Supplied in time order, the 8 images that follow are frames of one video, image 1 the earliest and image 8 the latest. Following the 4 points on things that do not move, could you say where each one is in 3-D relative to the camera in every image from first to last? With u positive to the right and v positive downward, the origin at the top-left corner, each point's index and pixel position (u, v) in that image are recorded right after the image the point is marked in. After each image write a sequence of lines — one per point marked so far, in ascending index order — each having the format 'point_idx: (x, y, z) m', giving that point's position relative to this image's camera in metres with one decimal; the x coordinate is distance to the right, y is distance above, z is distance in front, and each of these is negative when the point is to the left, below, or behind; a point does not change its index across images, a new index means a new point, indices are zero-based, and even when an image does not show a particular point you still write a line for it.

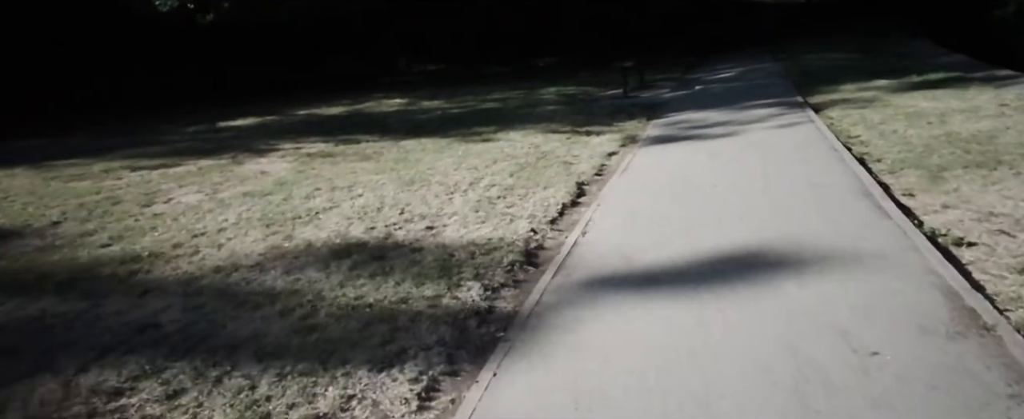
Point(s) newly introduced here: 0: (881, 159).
0: (+3.8, +0.5, +8.3) m
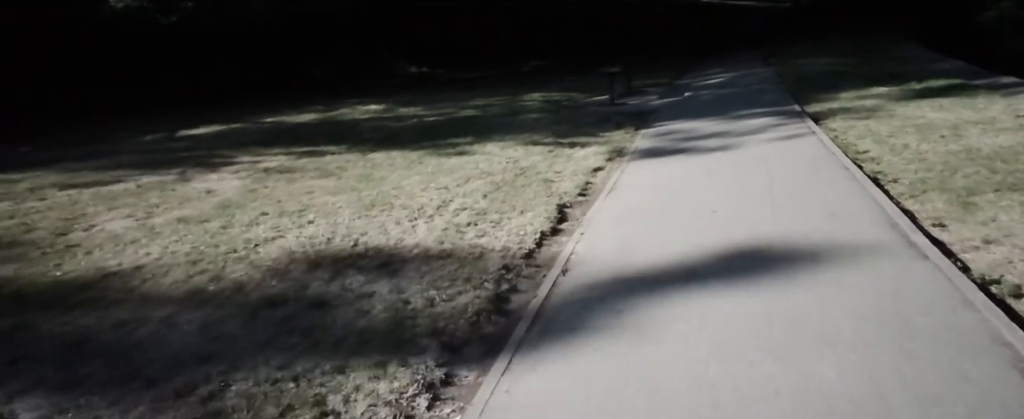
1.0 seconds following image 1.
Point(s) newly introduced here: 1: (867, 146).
0: (+3.5, +0.3, +7.4) m
1: (+4.0, +0.7, +9.1) m
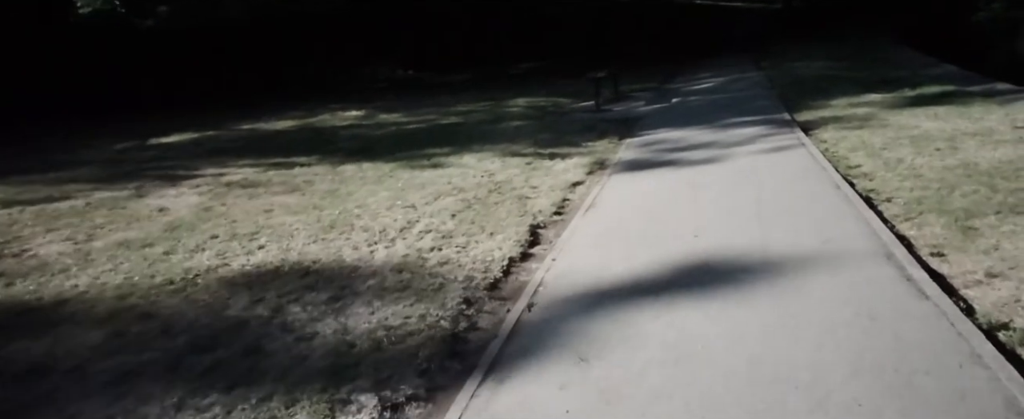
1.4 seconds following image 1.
0: (+3.3, +0.1, +7.0) m
1: (+3.7, +0.5, +8.7) m
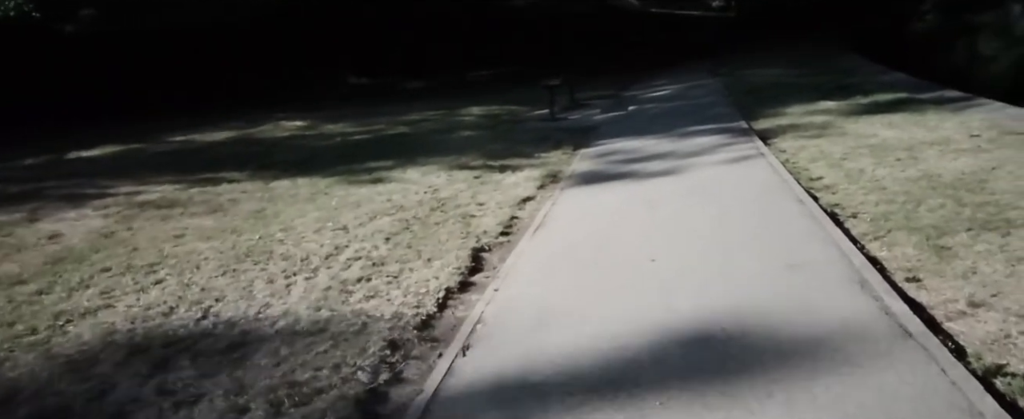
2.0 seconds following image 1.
0: (+2.8, 0.0, +6.5) m
1: (+3.2, +0.4, +8.3) m
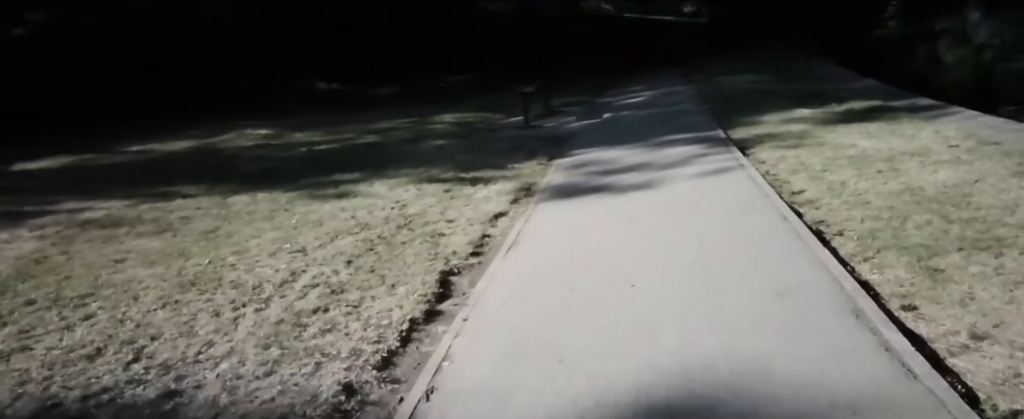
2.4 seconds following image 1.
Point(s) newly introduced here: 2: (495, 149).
0: (+2.6, -0.2, +6.2) m
1: (+2.9, +0.3, +8.0) m
2: (-0.3, +1.0, +13.0) m
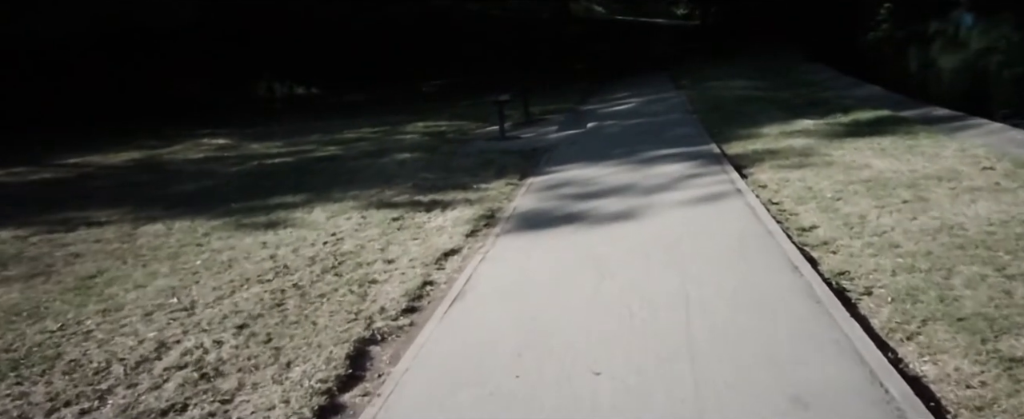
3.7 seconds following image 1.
0: (+2.2, -0.5, +4.9) m
1: (+2.5, -0.1, +6.7) m
2: (-0.7, +0.6, +11.7) m
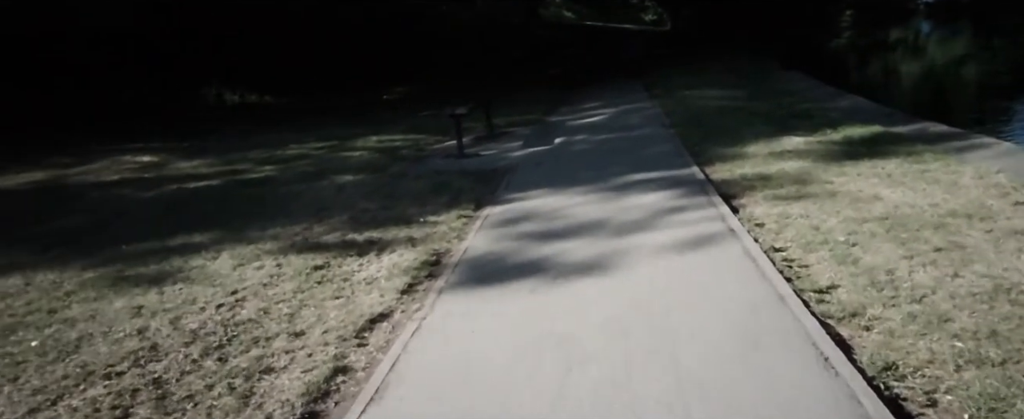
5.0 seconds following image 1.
0: (+1.9, -0.8, +3.6) m
1: (+2.1, -0.4, +5.4) m
2: (-1.3, +0.2, +10.3) m
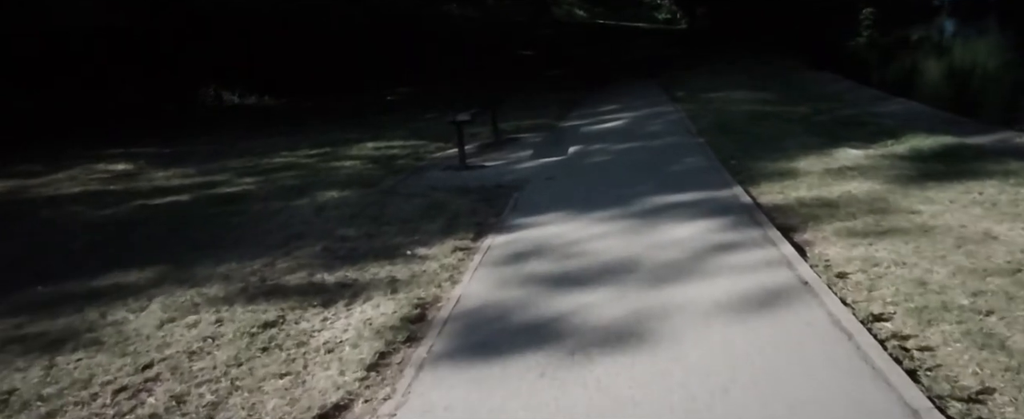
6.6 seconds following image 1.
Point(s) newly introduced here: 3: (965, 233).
0: (+1.9, -1.1, +2.0) m
1: (+2.1, -0.7, +3.8) m
2: (-1.2, 0.0, +8.8) m
3: (+3.3, -0.1, +5.9) m
